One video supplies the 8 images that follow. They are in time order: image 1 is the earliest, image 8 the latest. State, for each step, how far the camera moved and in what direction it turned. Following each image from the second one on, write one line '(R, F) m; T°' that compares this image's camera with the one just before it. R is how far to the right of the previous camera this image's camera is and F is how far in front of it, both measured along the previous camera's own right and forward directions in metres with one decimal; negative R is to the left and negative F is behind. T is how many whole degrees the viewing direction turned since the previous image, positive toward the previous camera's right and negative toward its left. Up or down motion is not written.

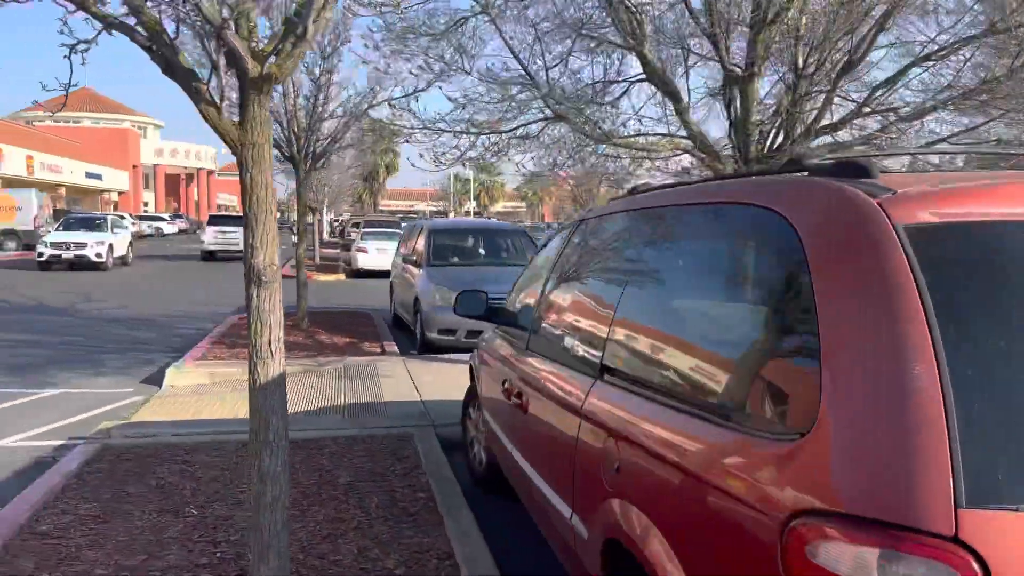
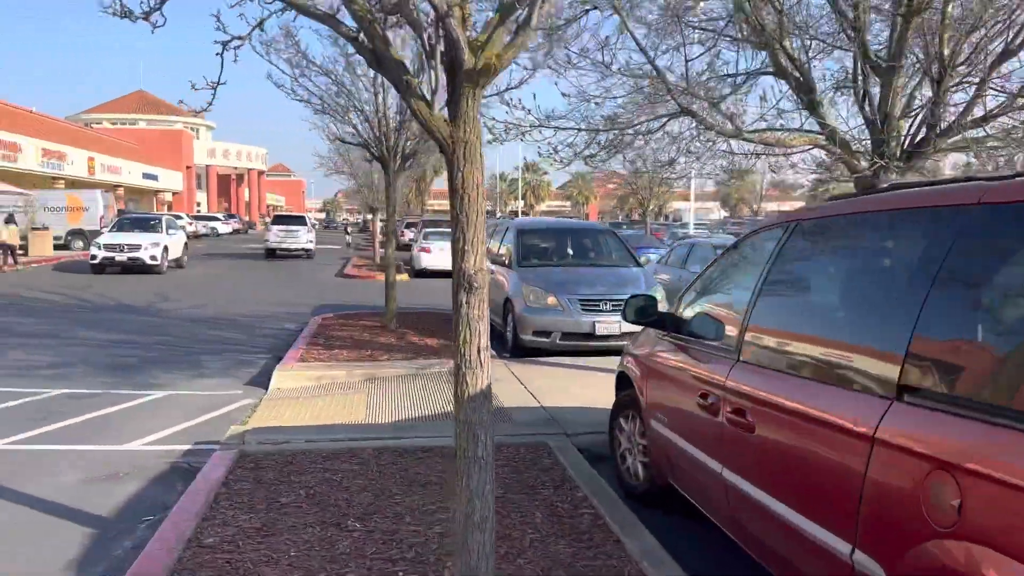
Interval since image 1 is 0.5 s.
(-0.7, +0.2) m; -3°
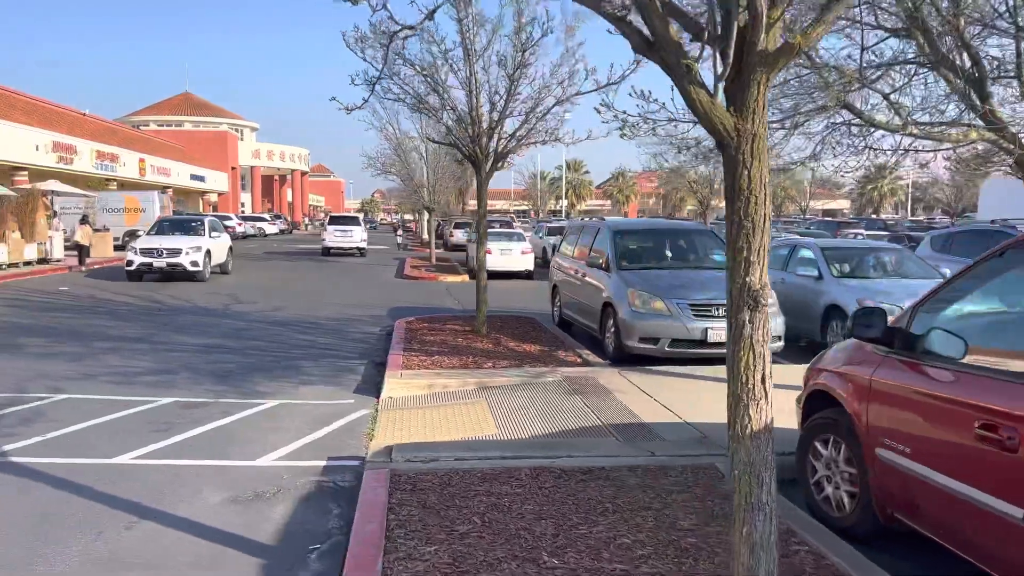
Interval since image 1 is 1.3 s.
(-0.8, +0.4) m; -2°
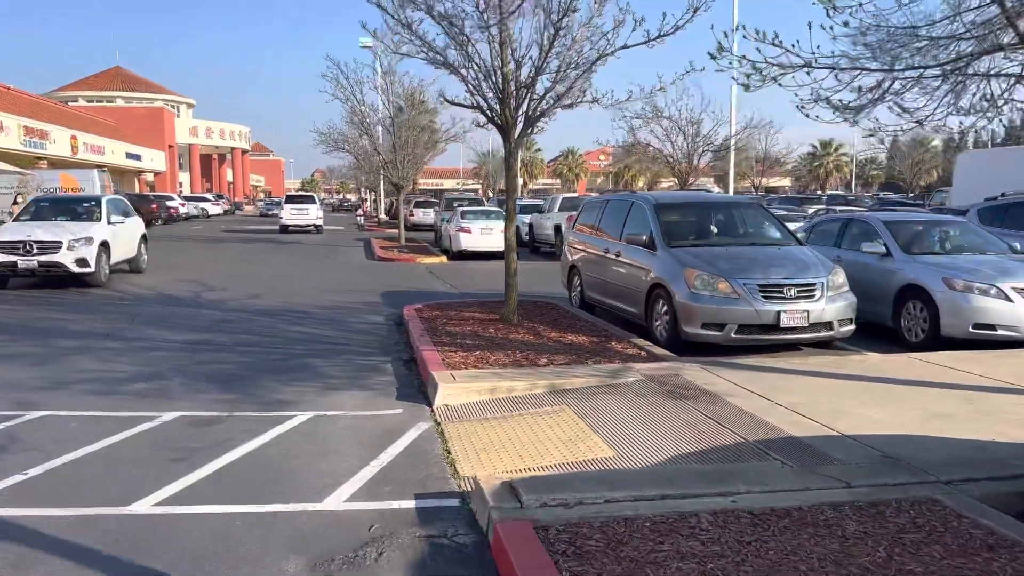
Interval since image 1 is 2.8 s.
(-1.1, +1.3) m; +4°
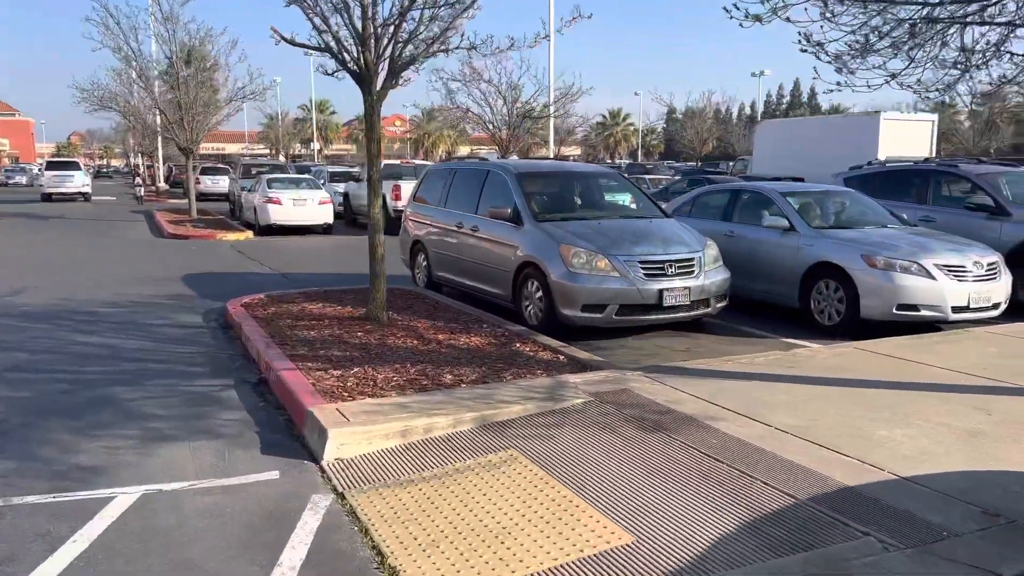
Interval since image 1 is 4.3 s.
(-0.7, +1.8) m; +14°
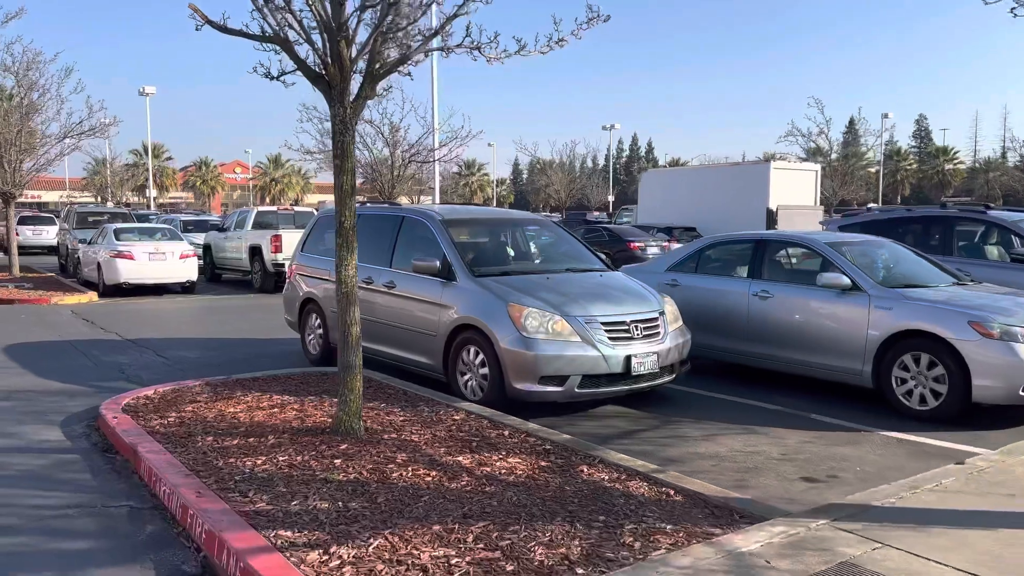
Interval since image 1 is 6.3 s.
(-1.3, +2.4) m; +11°
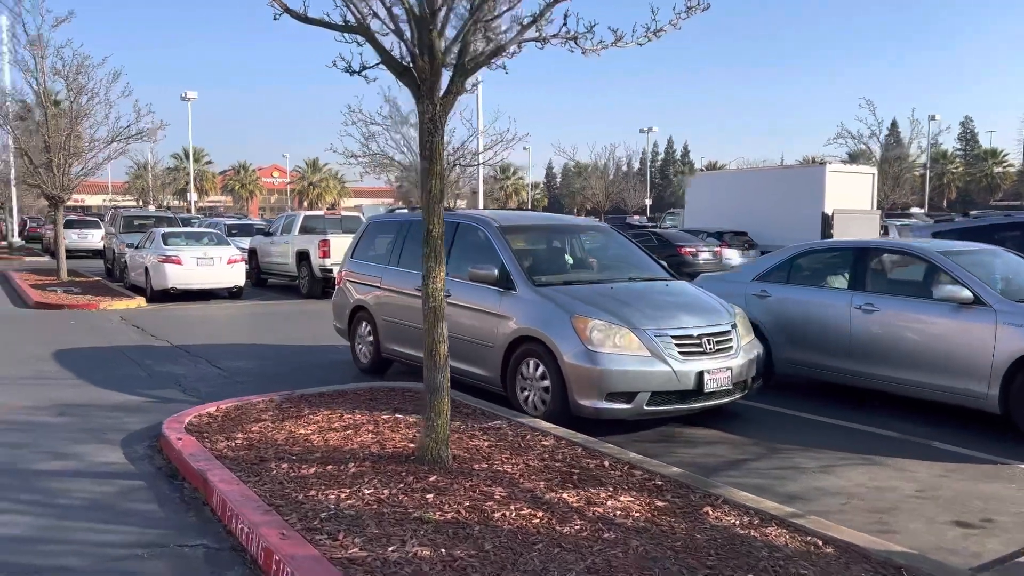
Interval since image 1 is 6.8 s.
(-0.4, +0.5) m; -2°
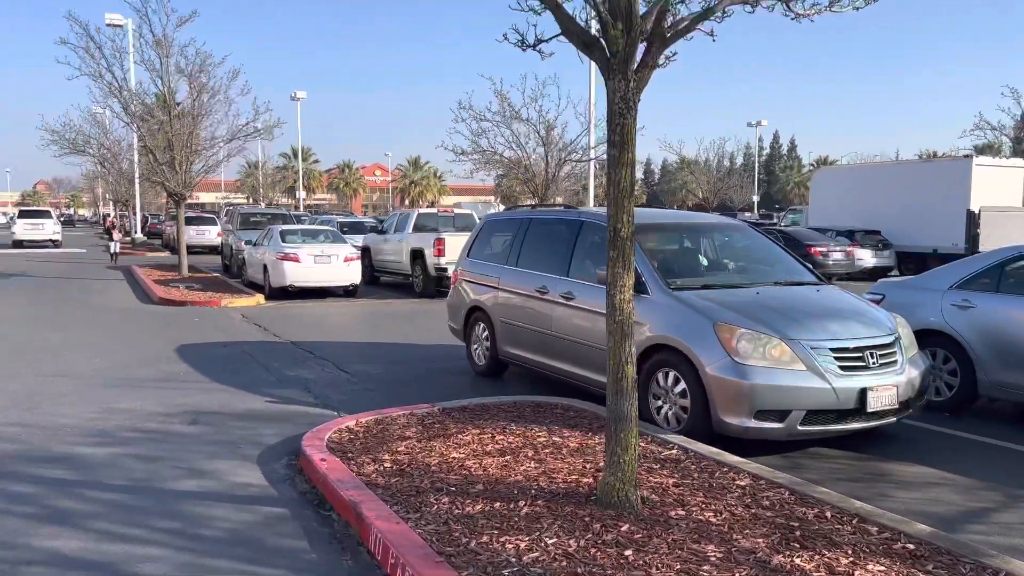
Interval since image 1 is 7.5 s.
(-0.6, +0.7) m; -7°
